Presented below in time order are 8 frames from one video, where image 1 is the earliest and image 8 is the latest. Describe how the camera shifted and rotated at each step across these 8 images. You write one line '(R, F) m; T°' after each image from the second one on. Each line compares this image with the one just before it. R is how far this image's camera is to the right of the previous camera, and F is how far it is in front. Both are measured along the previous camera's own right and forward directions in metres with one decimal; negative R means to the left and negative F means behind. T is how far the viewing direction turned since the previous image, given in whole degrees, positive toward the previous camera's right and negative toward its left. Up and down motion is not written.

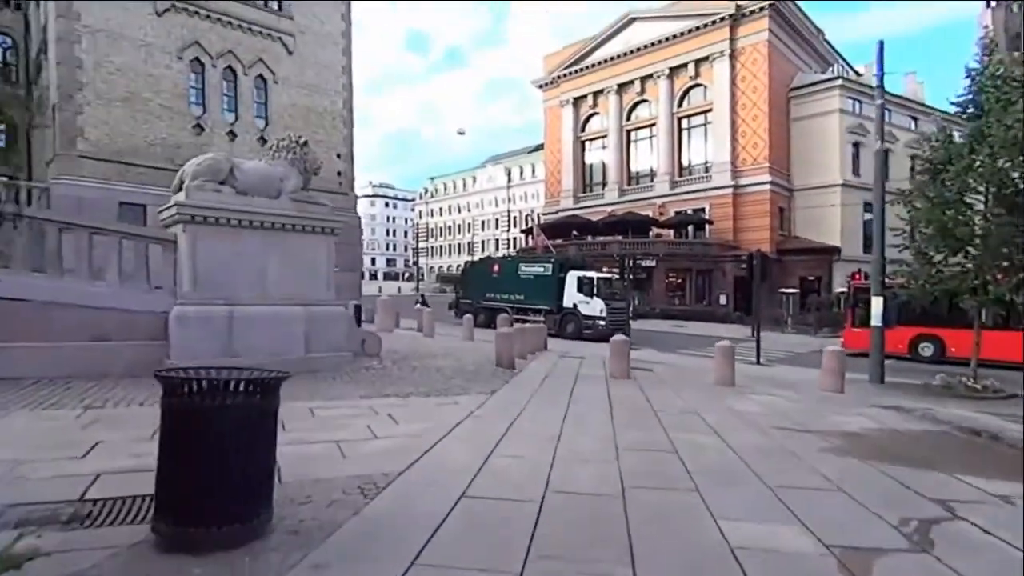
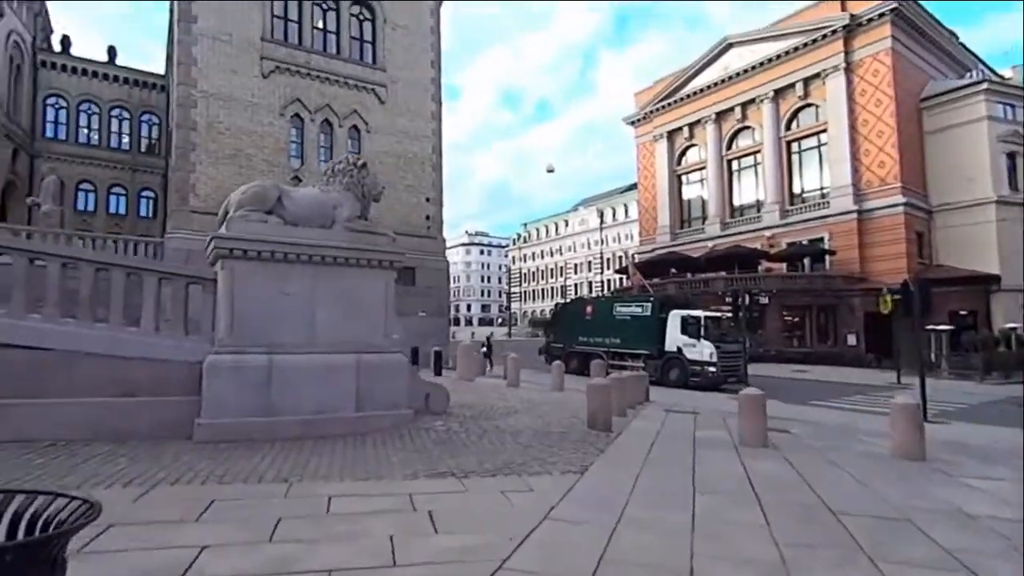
(0.0, +1.5) m; -9°
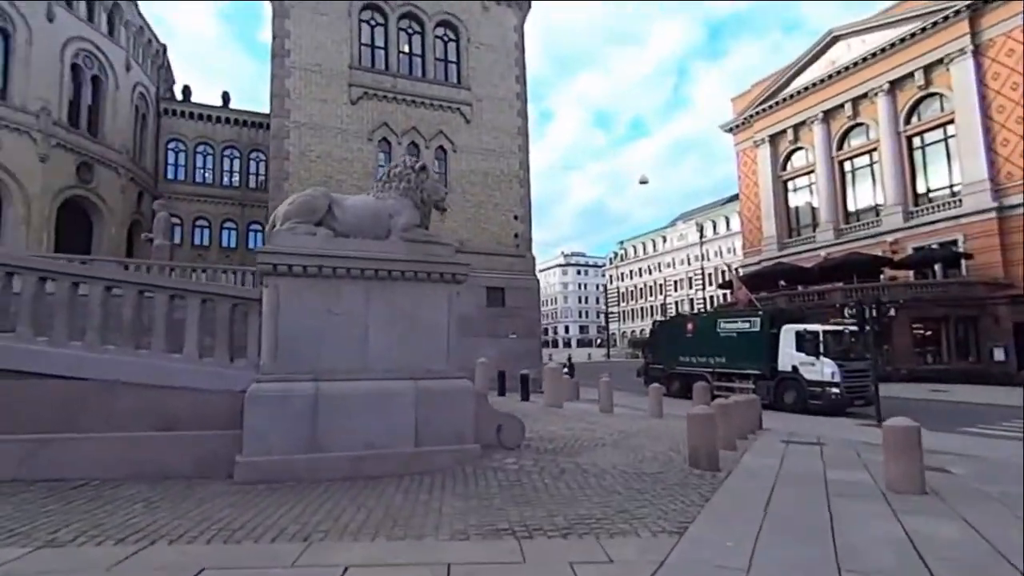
(+0.2, +0.9) m; -9°
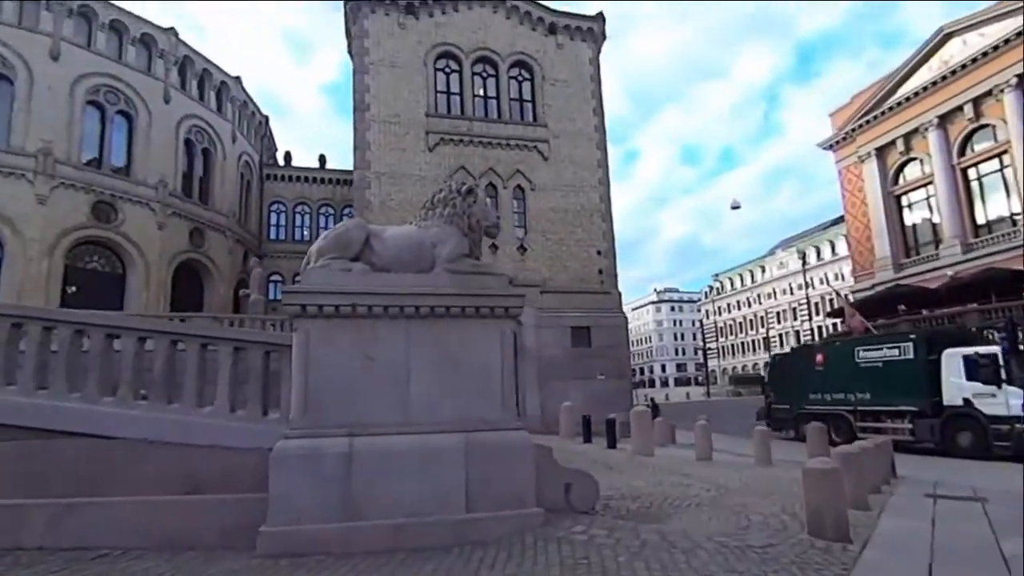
(+0.3, +0.8) m; -9°
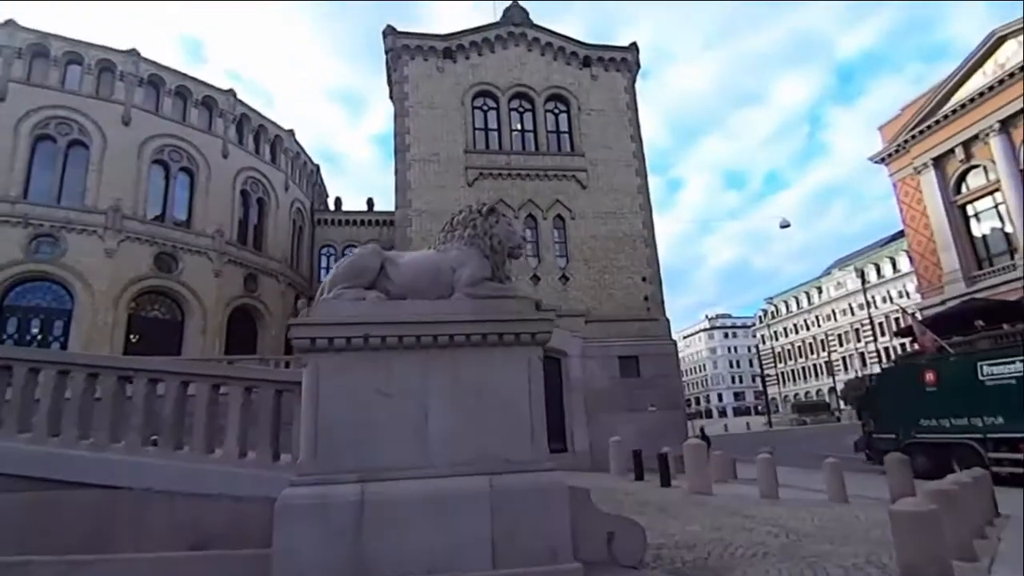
(+0.2, +0.5) m; -5°
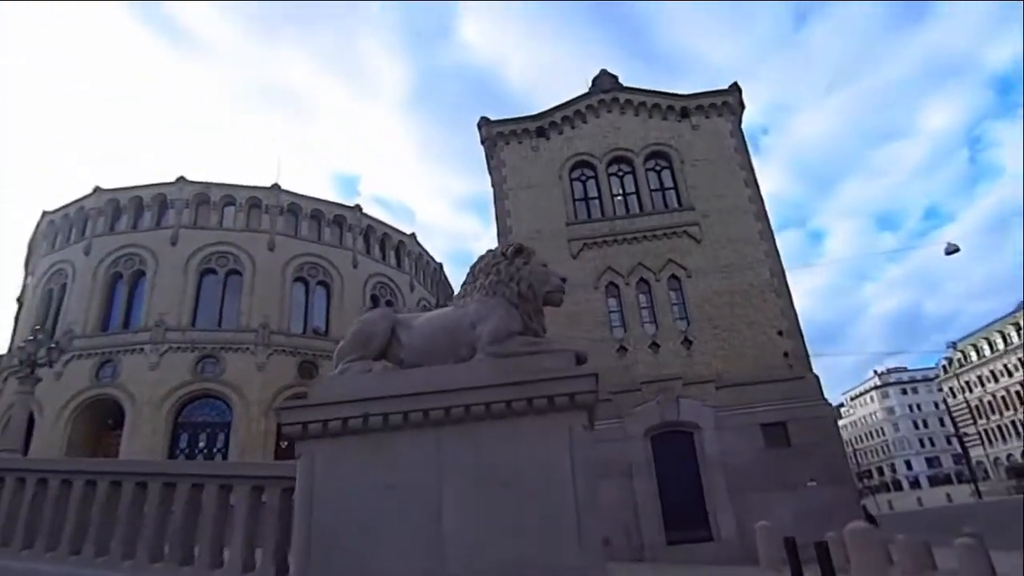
(+0.7, +1.0) m; -12°
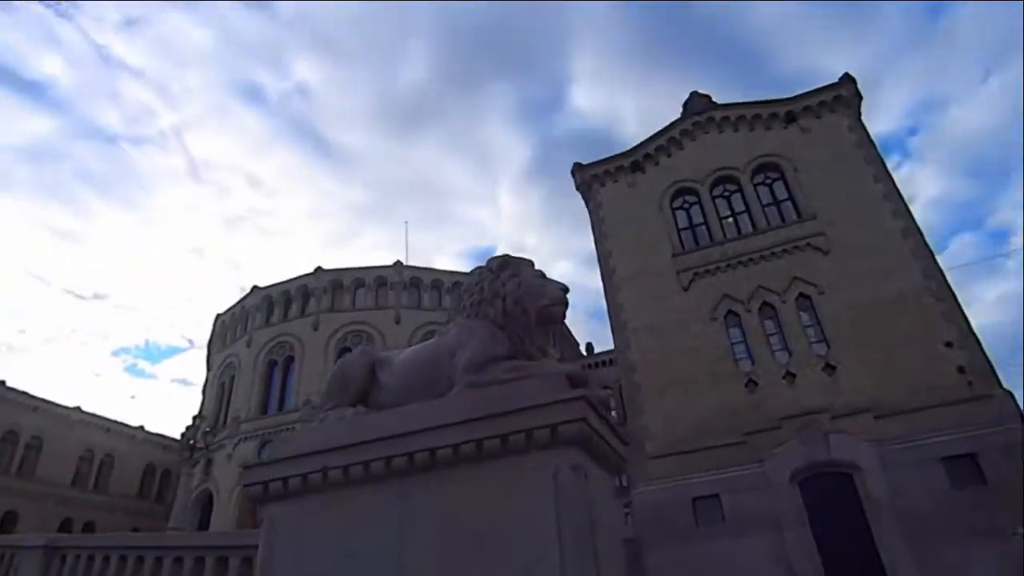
(+0.8, +0.8) m; -12°
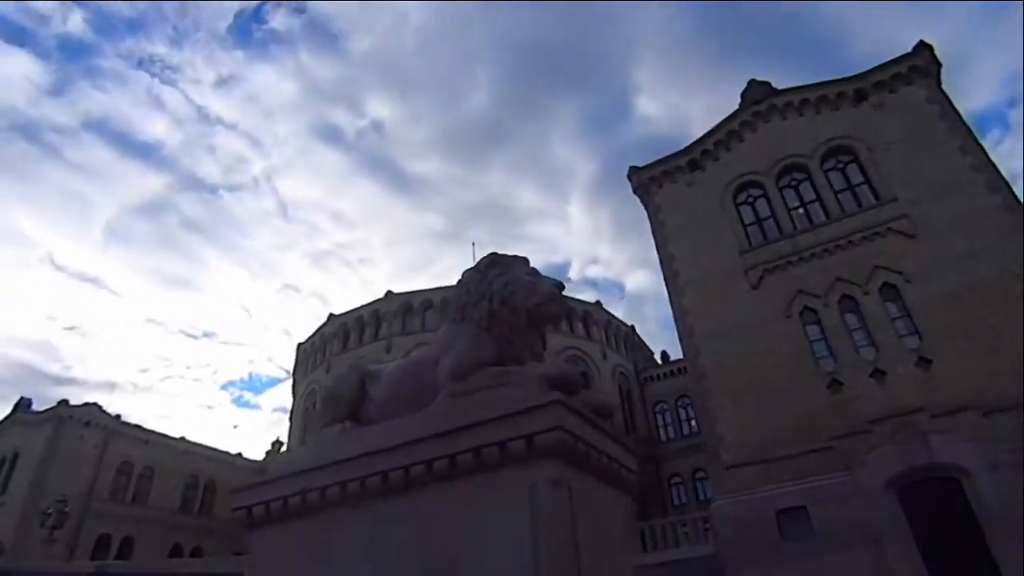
(+0.4, +0.4) m; -7°
